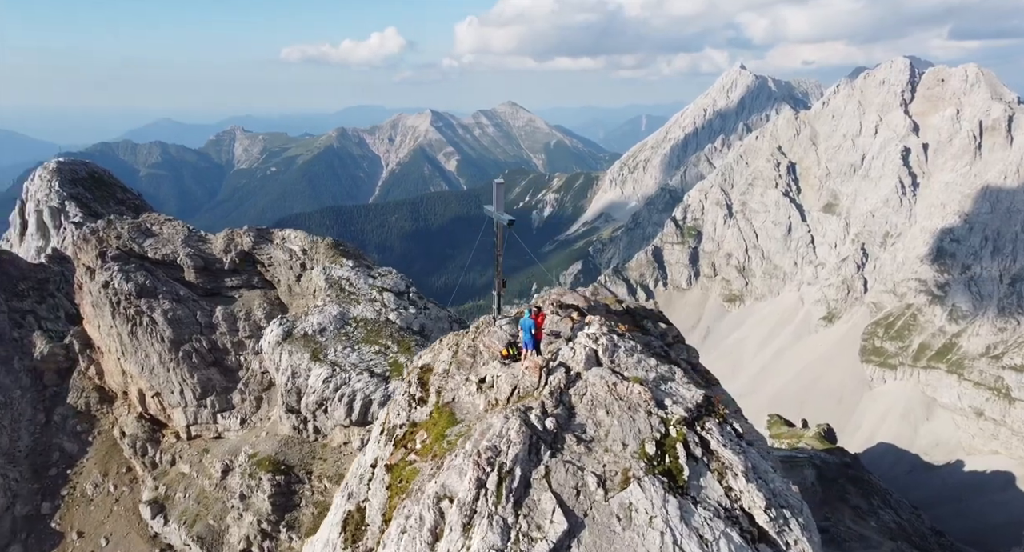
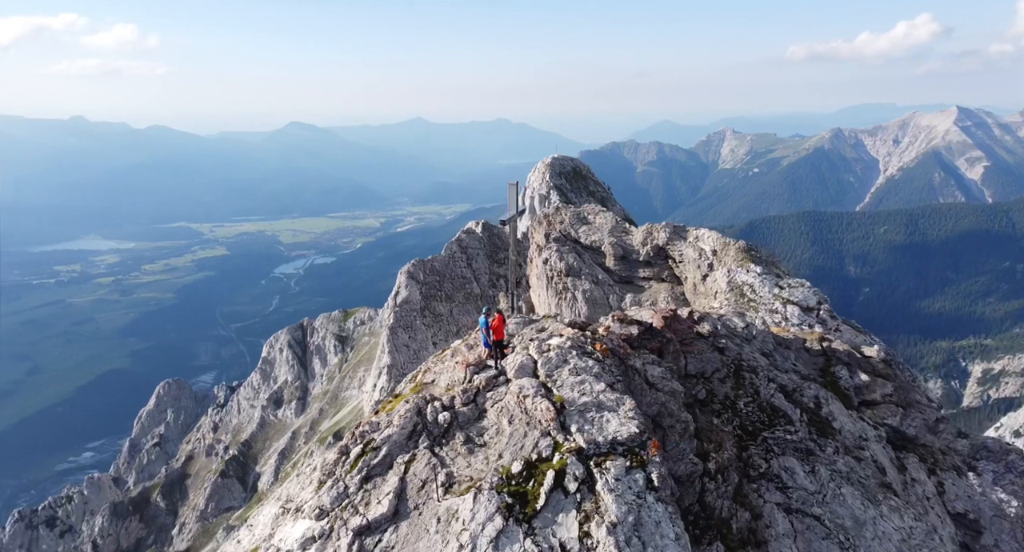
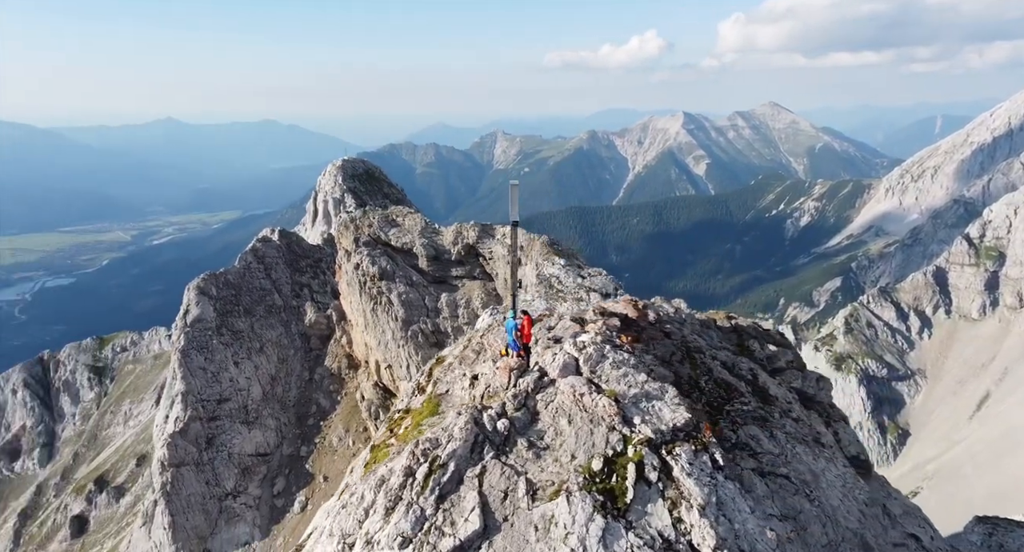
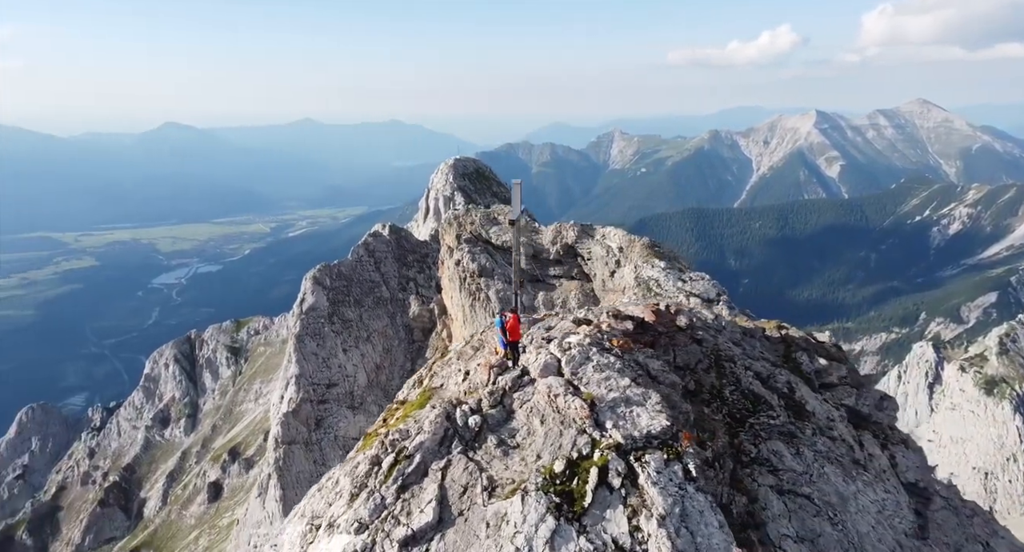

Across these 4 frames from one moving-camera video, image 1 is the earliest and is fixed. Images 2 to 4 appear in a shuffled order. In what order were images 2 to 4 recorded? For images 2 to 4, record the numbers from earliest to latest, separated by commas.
3, 4, 2
